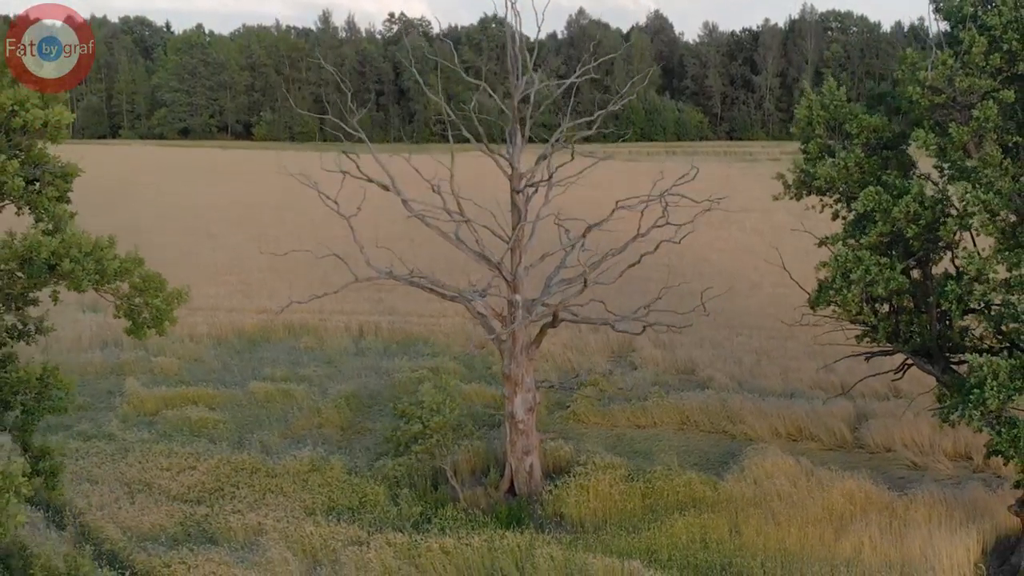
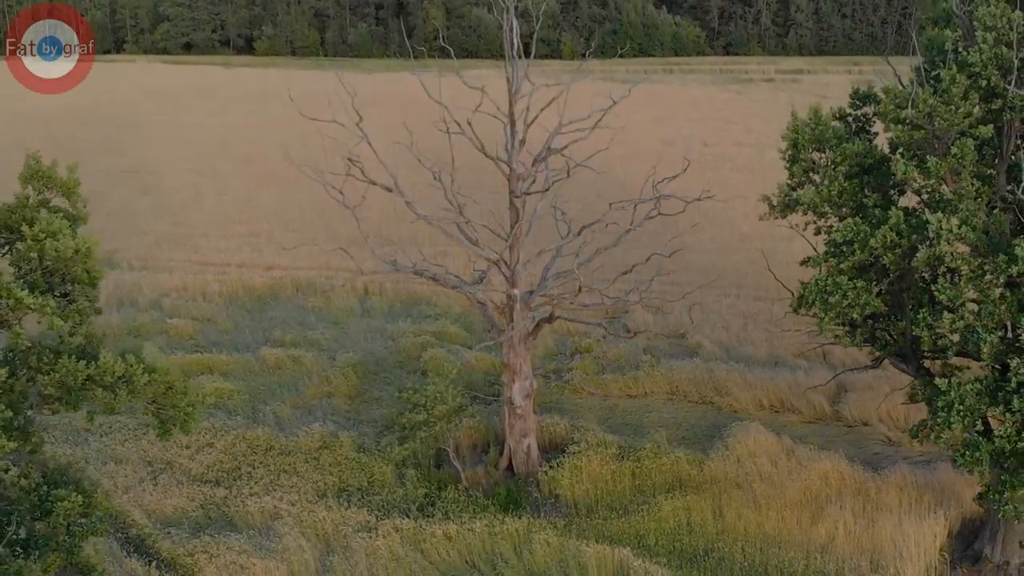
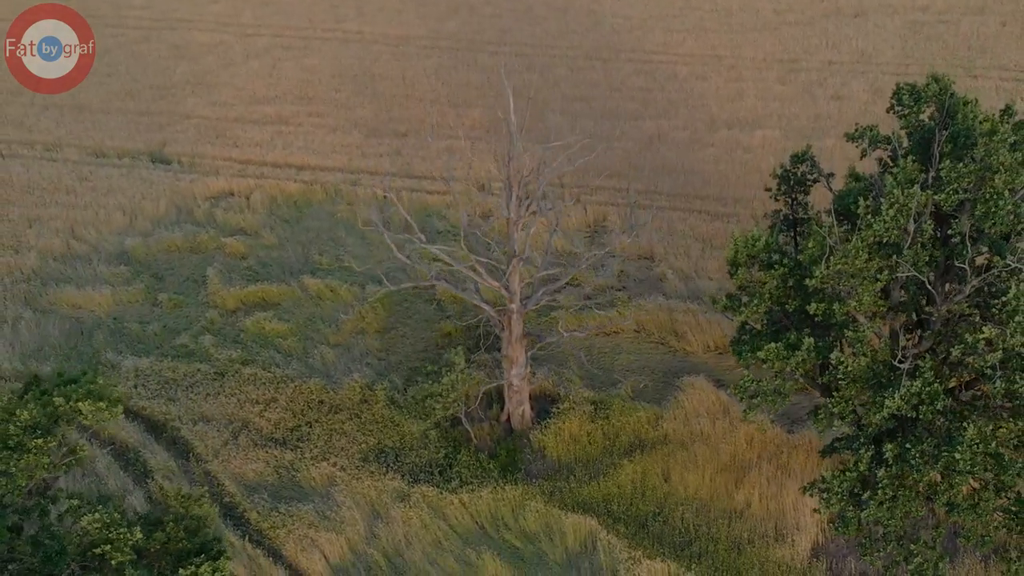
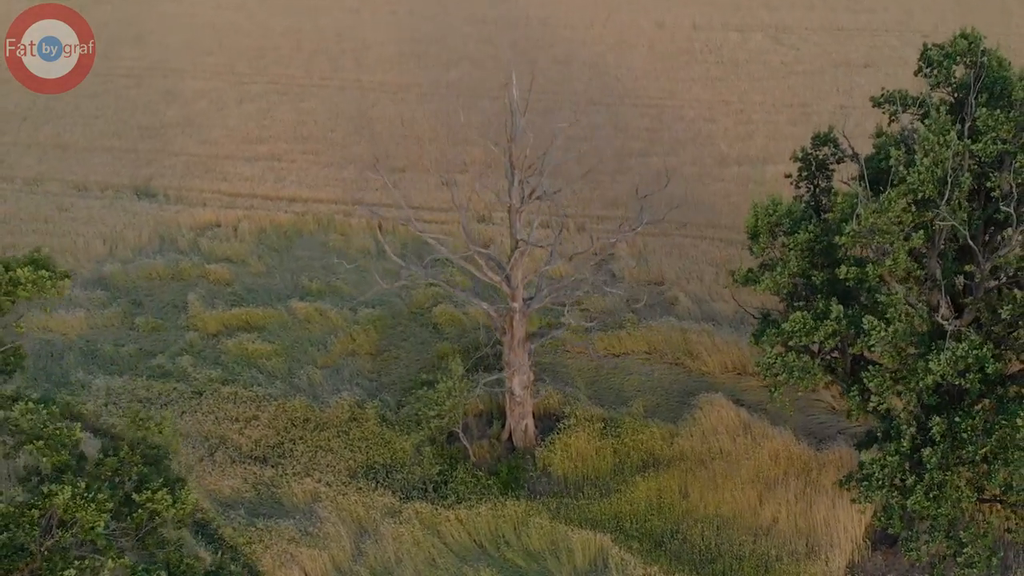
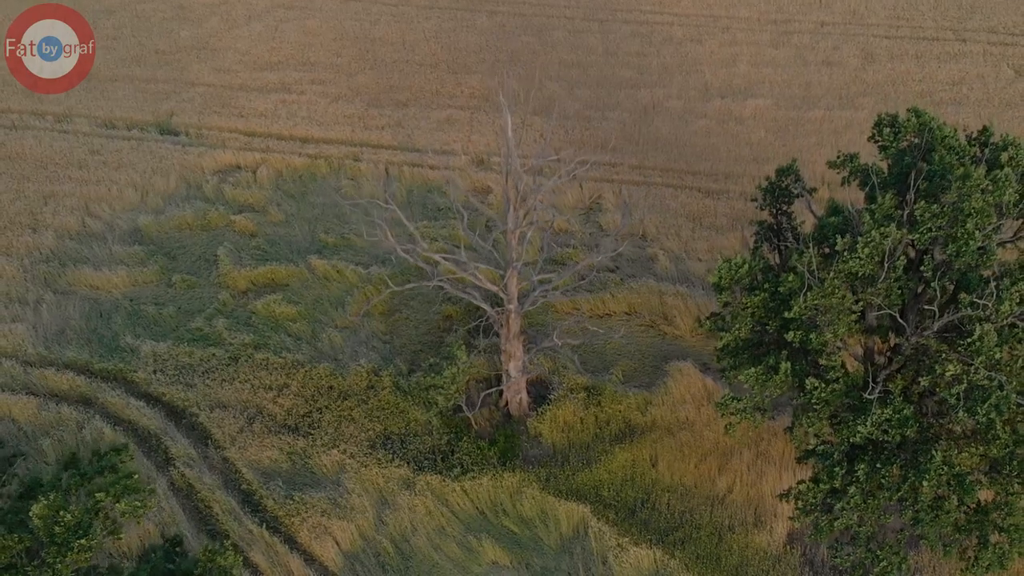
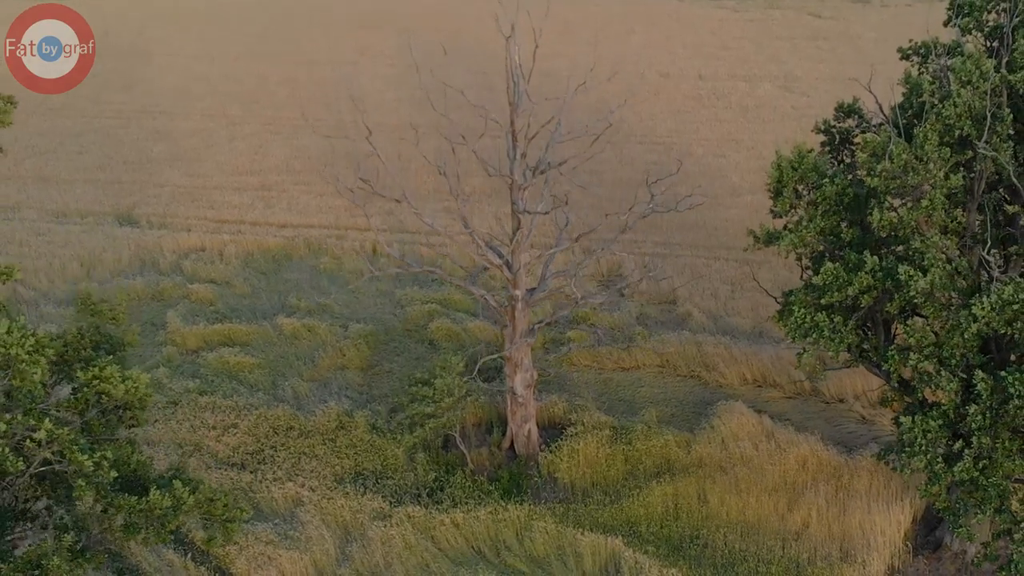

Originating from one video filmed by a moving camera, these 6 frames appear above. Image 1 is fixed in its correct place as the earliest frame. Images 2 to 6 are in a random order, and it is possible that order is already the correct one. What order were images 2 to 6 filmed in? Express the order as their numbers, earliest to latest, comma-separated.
2, 6, 4, 3, 5
